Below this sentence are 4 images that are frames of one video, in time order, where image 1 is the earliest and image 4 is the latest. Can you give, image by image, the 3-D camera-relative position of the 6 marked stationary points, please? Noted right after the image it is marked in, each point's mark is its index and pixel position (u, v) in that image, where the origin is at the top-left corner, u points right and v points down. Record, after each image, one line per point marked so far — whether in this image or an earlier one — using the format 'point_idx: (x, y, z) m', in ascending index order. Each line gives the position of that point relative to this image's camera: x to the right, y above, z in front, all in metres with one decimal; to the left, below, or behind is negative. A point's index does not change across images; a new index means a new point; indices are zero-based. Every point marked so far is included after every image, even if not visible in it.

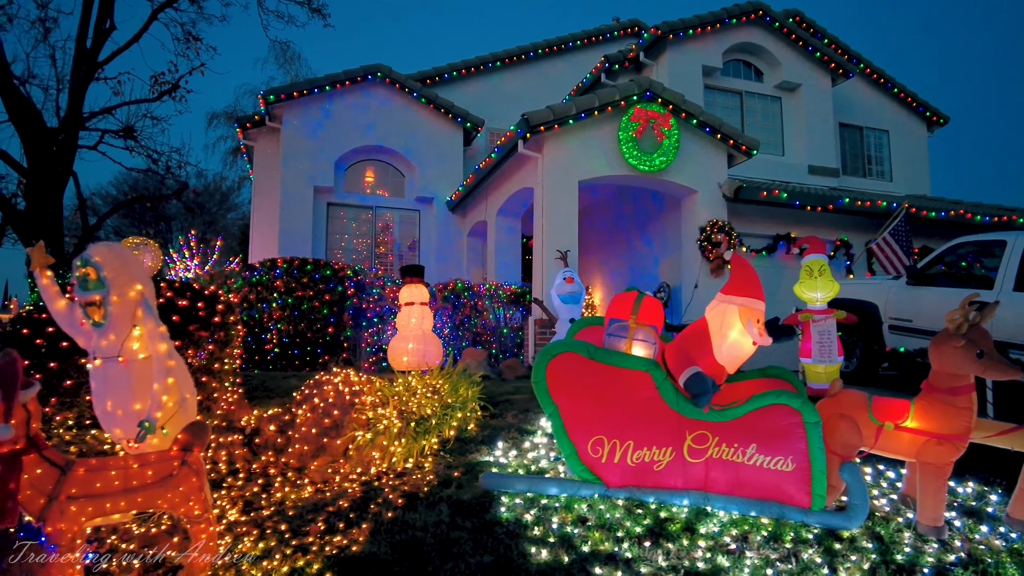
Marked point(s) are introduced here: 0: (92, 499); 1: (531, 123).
0: (-2.3, -1.1, +3.4) m
1: (+0.3, +2.6, +9.9) m
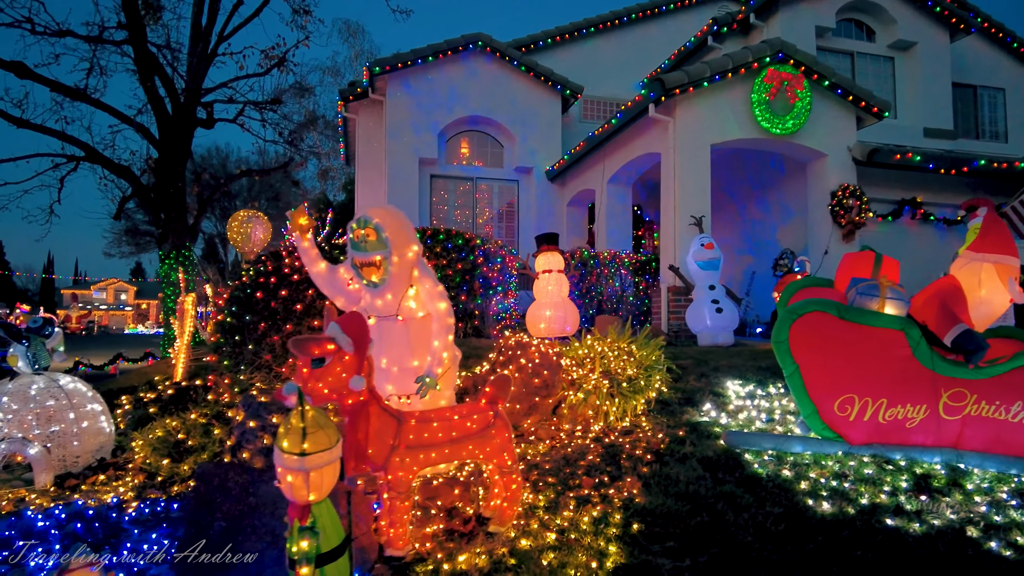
0: (-0.5, -0.9, +3.6) m
1: (+2.3, +3.1, +9.8) m
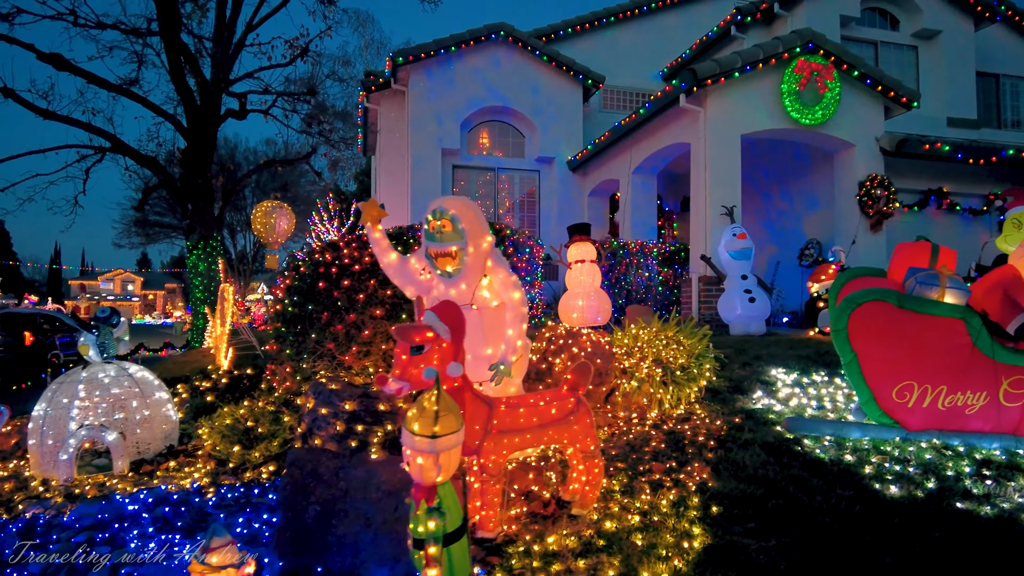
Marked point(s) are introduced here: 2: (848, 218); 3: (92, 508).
0: (0.0, -0.8, +3.7) m
1: (+2.8, +3.2, +9.8) m
2: (+5.8, +1.2, +11.0) m
3: (-2.8, -1.5, +4.3) m
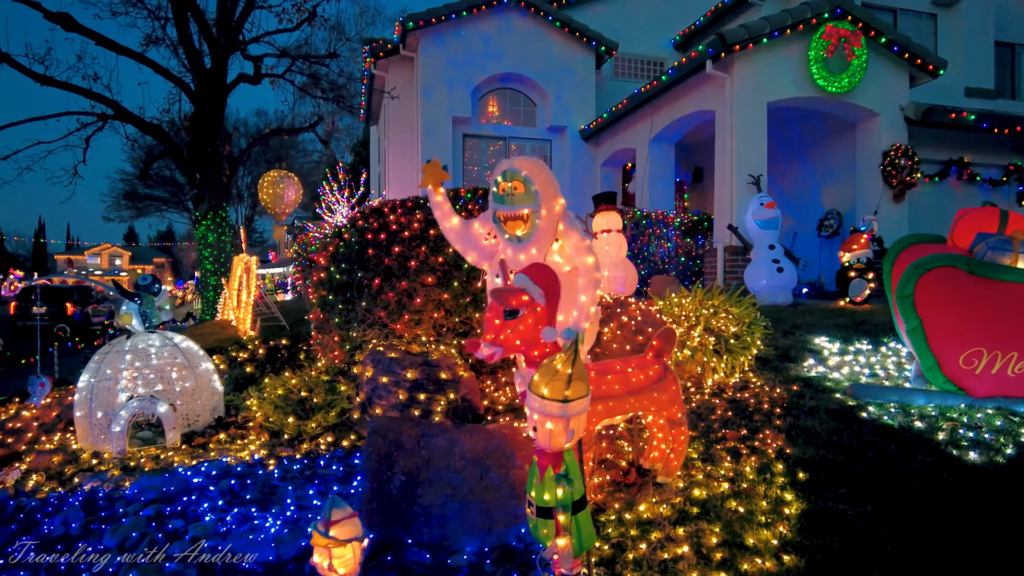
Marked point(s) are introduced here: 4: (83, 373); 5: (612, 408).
0: (+0.5, -0.6, +3.6) m
1: (+3.2, +3.7, +9.6) m
2: (+6.1, +1.7, +10.9) m
3: (-2.3, -1.3, +4.2) m
4: (-3.2, -0.6, +4.8) m
5: (+0.6, -0.7, +3.6) m
